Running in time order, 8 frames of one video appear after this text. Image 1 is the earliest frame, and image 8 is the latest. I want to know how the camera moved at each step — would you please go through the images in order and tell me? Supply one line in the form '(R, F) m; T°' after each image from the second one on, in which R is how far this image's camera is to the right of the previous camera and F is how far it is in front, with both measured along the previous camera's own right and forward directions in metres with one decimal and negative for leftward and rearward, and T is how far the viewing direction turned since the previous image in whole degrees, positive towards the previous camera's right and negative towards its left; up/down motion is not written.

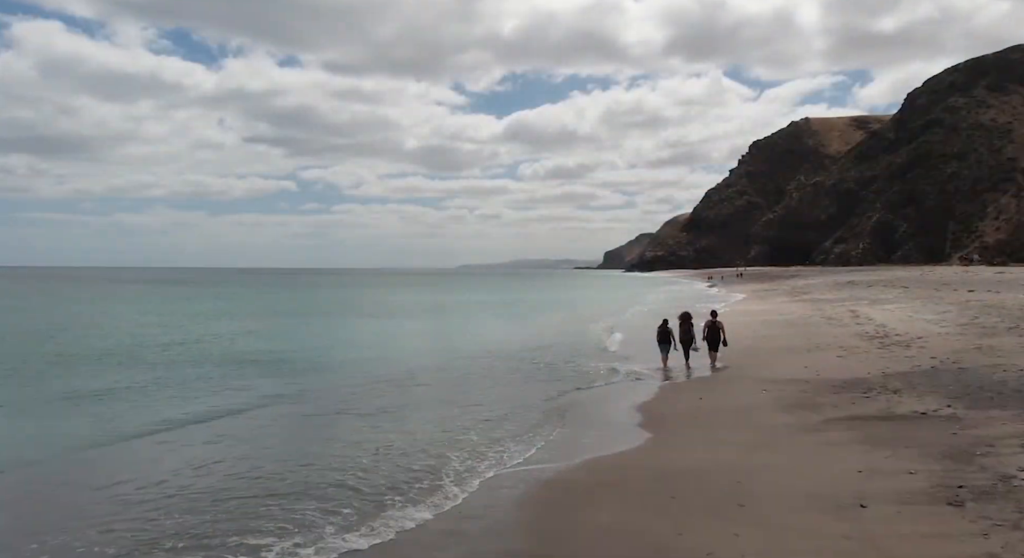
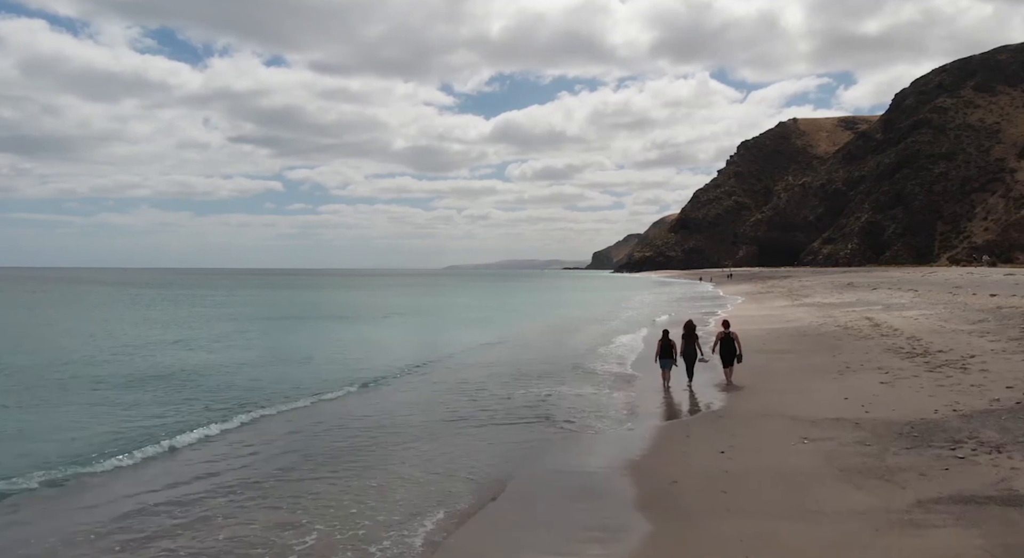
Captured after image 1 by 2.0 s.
(+0.4, +2.8) m; +1°
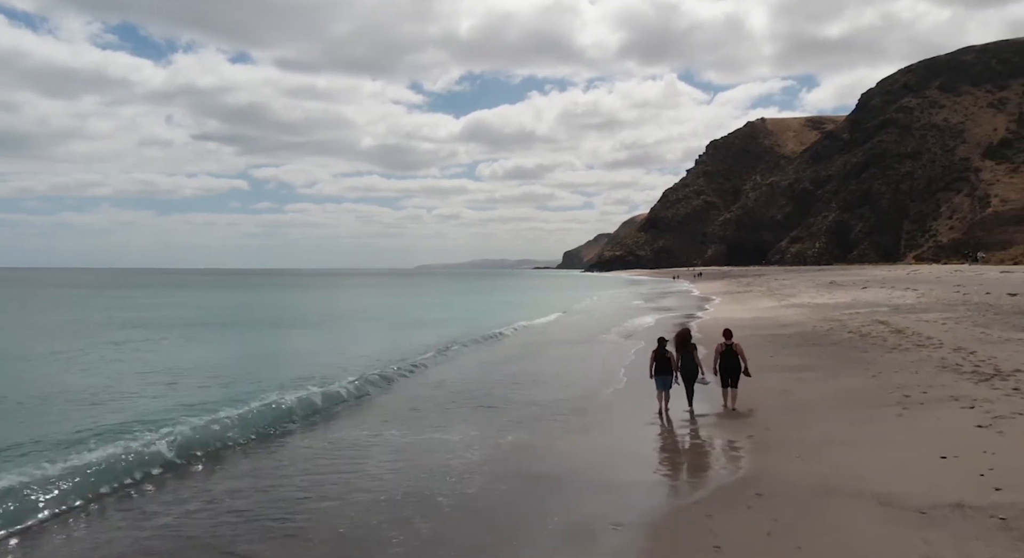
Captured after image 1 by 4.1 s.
(+0.5, +3.7) m; +3°
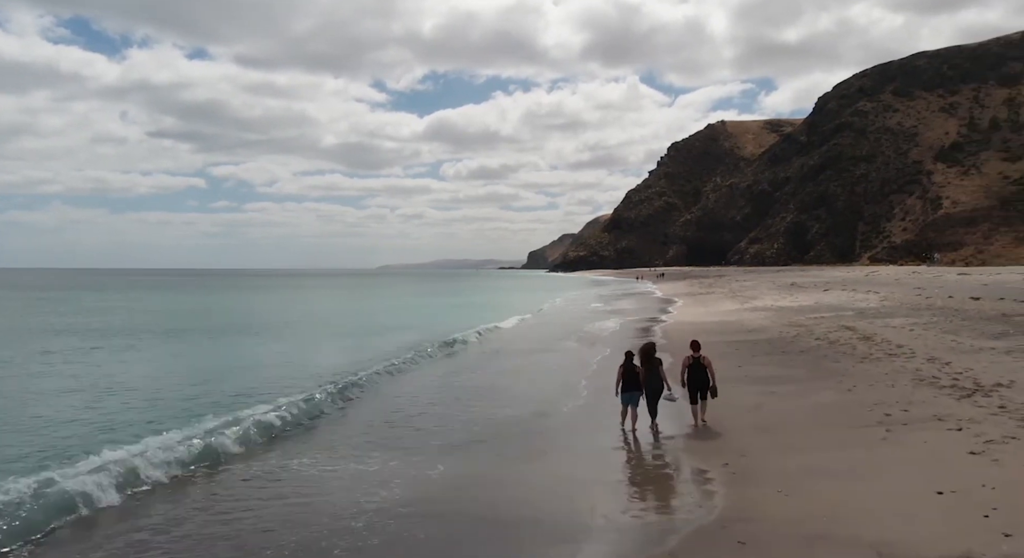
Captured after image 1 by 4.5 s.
(+0.2, +0.9) m; +3°
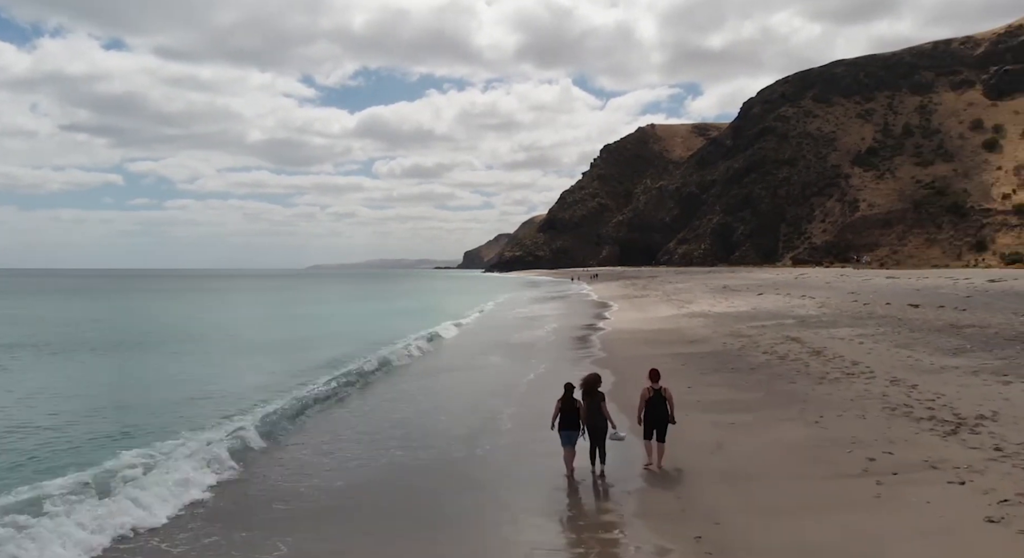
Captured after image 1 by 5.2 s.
(+0.2, +1.7) m; +6°
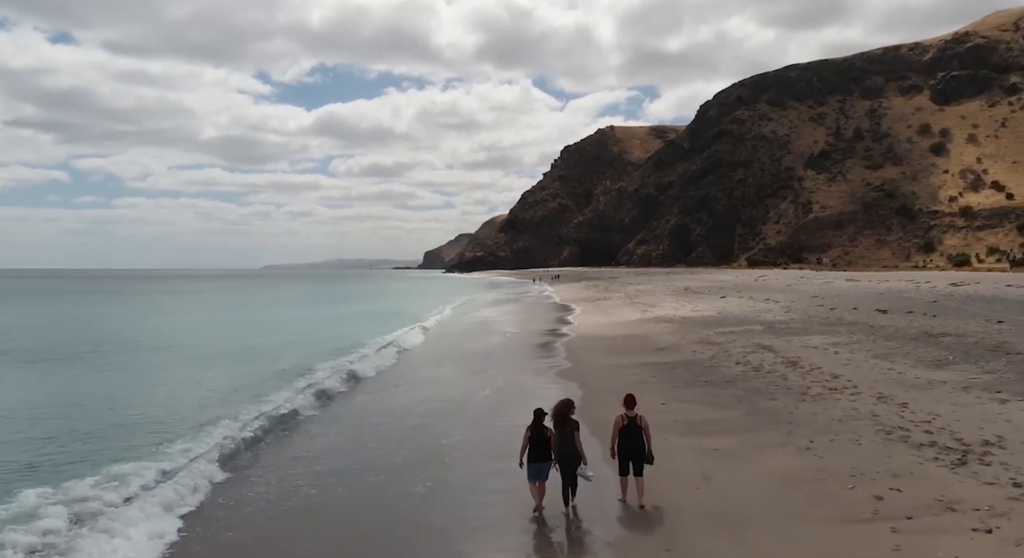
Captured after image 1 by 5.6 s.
(0.0, +1.1) m; +3°
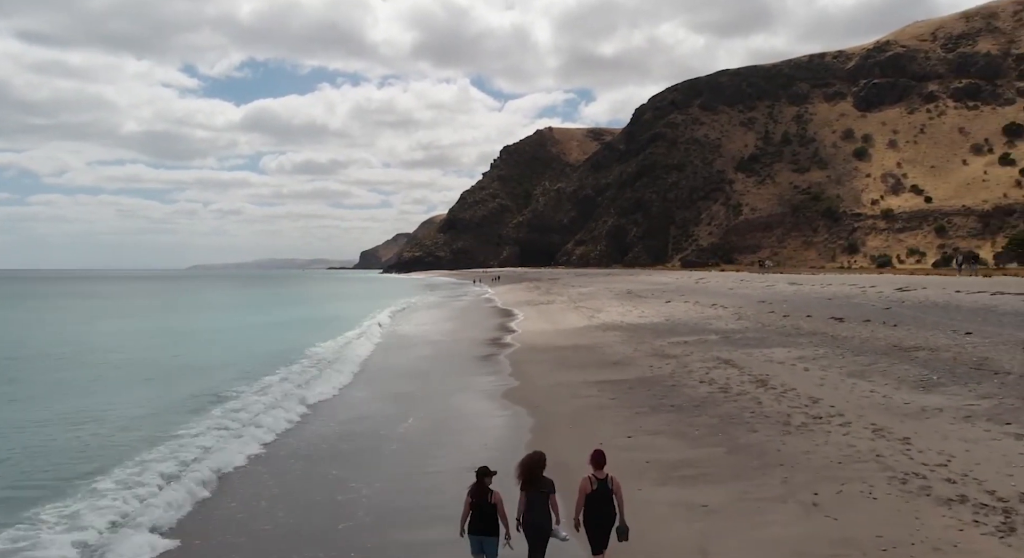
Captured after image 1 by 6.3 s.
(0.0, +1.8) m; +5°
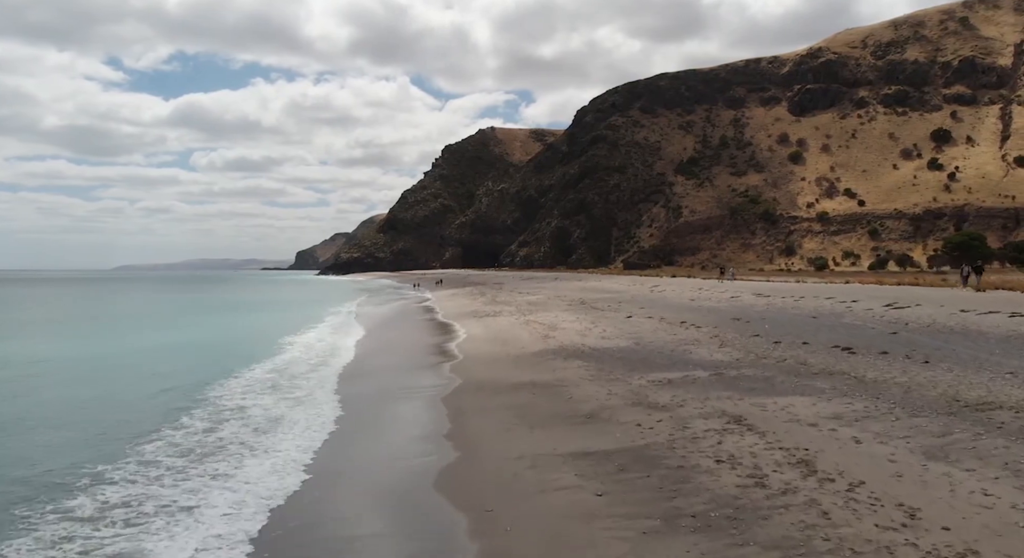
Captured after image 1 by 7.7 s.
(0.0, +4.2) m; +5°
